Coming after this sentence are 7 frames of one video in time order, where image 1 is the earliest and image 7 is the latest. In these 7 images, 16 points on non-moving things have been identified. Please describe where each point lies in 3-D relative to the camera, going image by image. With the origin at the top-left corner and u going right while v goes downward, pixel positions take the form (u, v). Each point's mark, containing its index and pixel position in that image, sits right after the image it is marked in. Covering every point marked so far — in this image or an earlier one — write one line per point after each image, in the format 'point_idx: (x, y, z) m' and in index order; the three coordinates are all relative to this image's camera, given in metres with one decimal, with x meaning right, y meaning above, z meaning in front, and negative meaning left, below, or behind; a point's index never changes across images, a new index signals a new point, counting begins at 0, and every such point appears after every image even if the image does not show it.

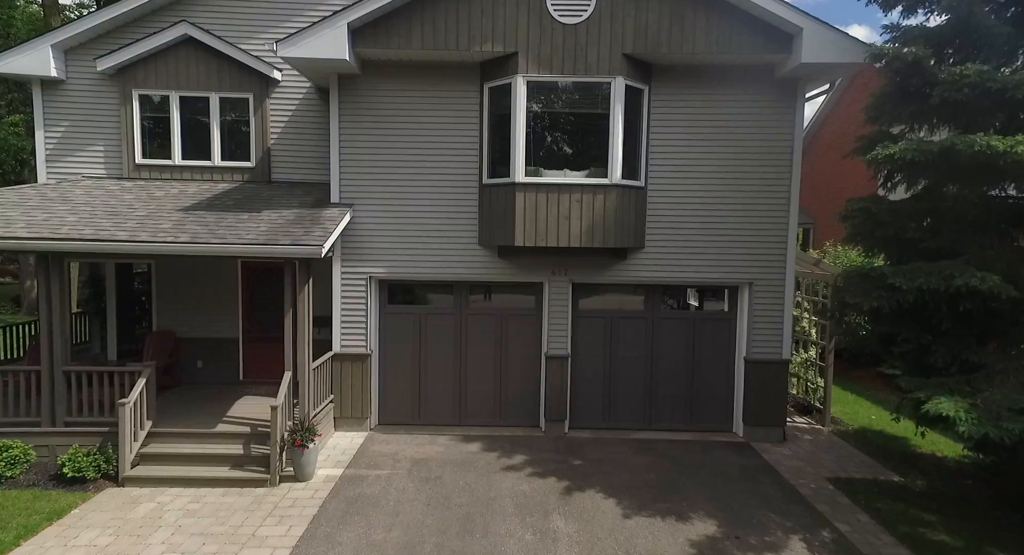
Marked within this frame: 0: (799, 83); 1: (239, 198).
0: (+4.4, +3.0, +7.7) m
1: (-4.2, +1.2, +7.9) m
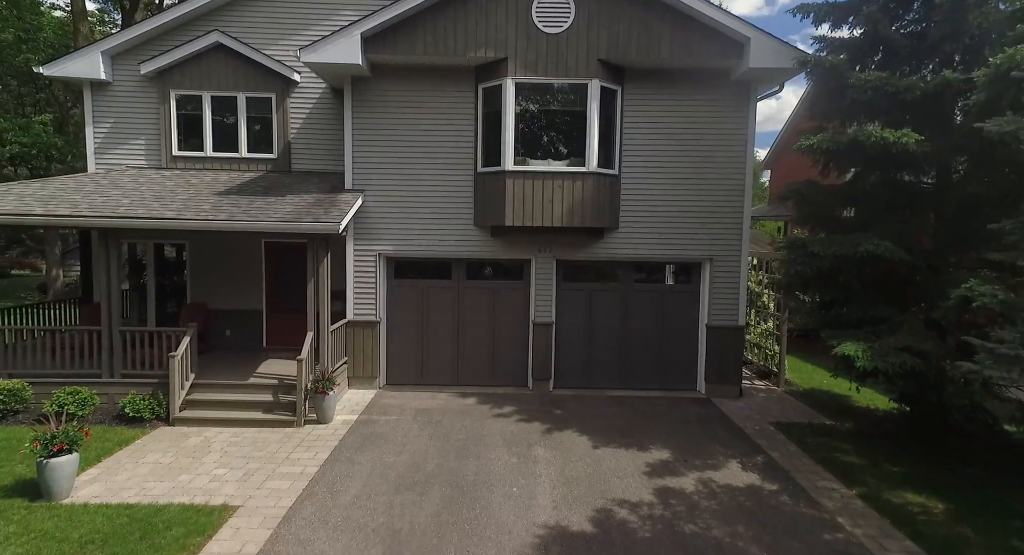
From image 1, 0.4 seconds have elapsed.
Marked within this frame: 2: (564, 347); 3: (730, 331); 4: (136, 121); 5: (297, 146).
0: (+4.2, +3.4, +8.9) m
1: (-4.4, +1.7, +9.1) m
2: (+1.0, -1.3, +9.4) m
3: (+4.0, -0.9, +9.2) m
4: (-7.0, +2.9, +9.6) m
5: (-4.1, +2.5, +9.8) m
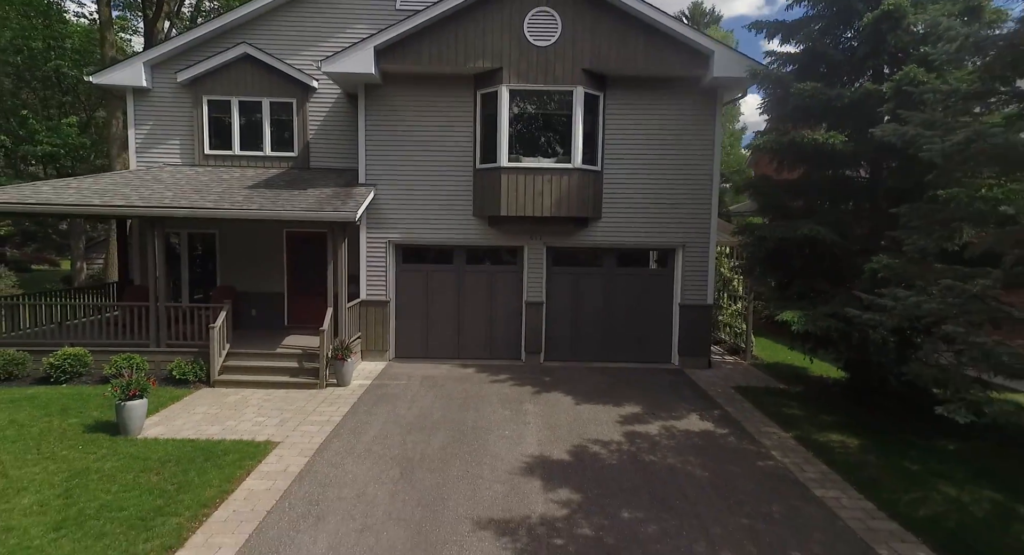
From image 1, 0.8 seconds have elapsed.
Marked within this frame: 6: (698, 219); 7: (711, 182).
0: (+4.1, +3.7, +10.1) m
1: (-4.5, +2.0, +10.3) m
2: (+0.9, -1.0, +10.6) m
3: (+3.9, -0.6, +10.4) m
4: (-7.1, +3.3, +10.7) m
5: (-4.2, +2.9, +11.0) m
6: (+3.8, +1.2, +10.3) m
7: (+4.0, +1.9, +10.3) m
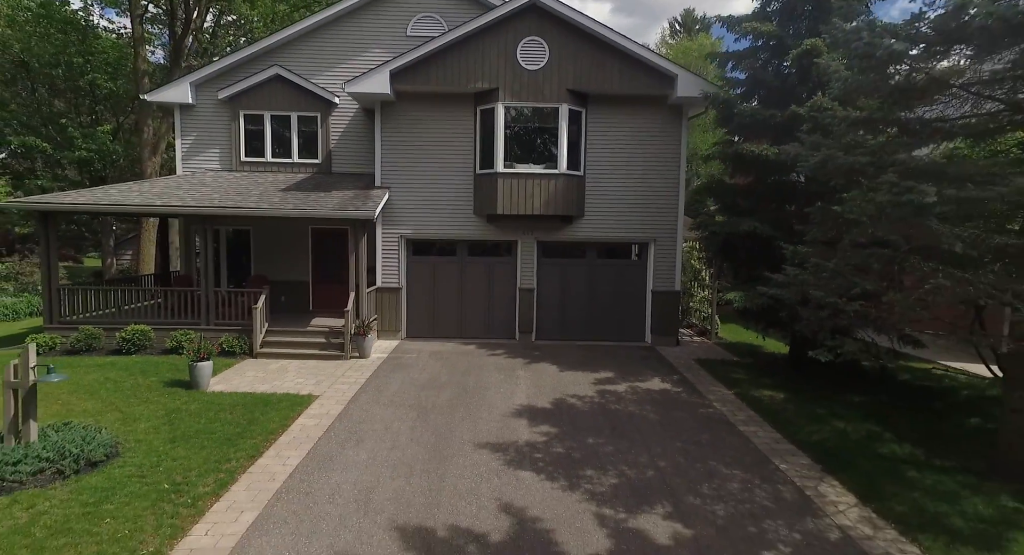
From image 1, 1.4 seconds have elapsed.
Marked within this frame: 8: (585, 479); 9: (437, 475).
0: (+4.0, +3.9, +11.8) m
1: (-4.6, +2.2, +11.9) m
2: (+0.8, -0.7, +12.3) m
3: (+3.7, -0.4, +12.1) m
4: (-7.3, +3.5, +12.4) m
5: (-4.4, +3.1, +12.6) m
6: (+3.6, +1.4, +12.0) m
7: (+3.9, +2.2, +12.0) m
8: (+0.8, -2.3, +5.9) m
9: (-0.9, -2.3, +5.9) m
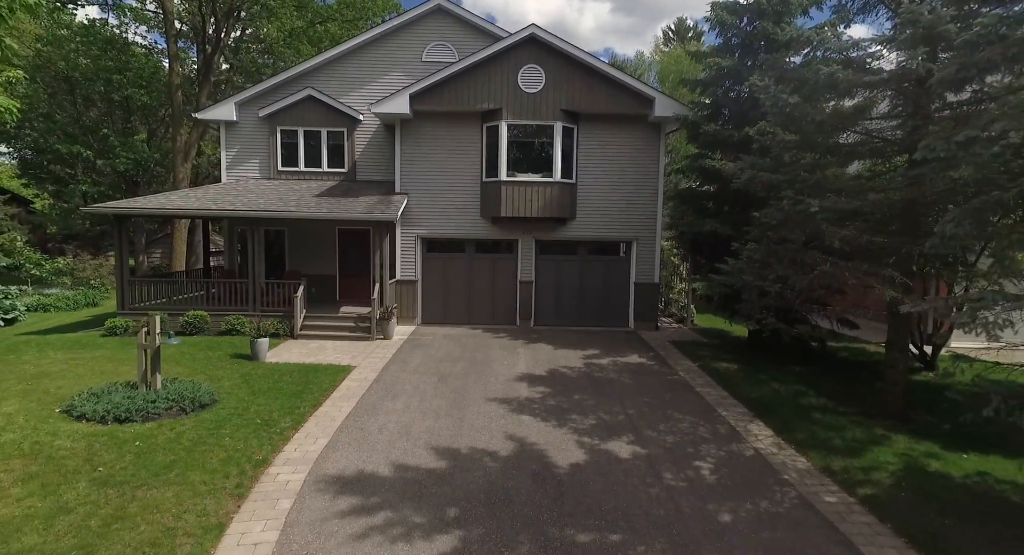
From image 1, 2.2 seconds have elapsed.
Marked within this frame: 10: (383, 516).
0: (+4.0, +4.1, +13.6) m
1: (-4.6, +2.4, +13.7) m
2: (+0.8, -0.6, +14.1) m
3: (+3.8, -0.2, +13.9) m
4: (-7.2, +3.6, +14.2) m
5: (-4.3, +3.3, +14.4) m
6: (+3.7, +1.6, +13.9) m
7: (+3.9, +2.3, +13.8) m
8: (+0.9, -2.2, +7.7) m
9: (-0.8, -2.1, +7.8) m
10: (-1.3, -2.4, +5.2) m
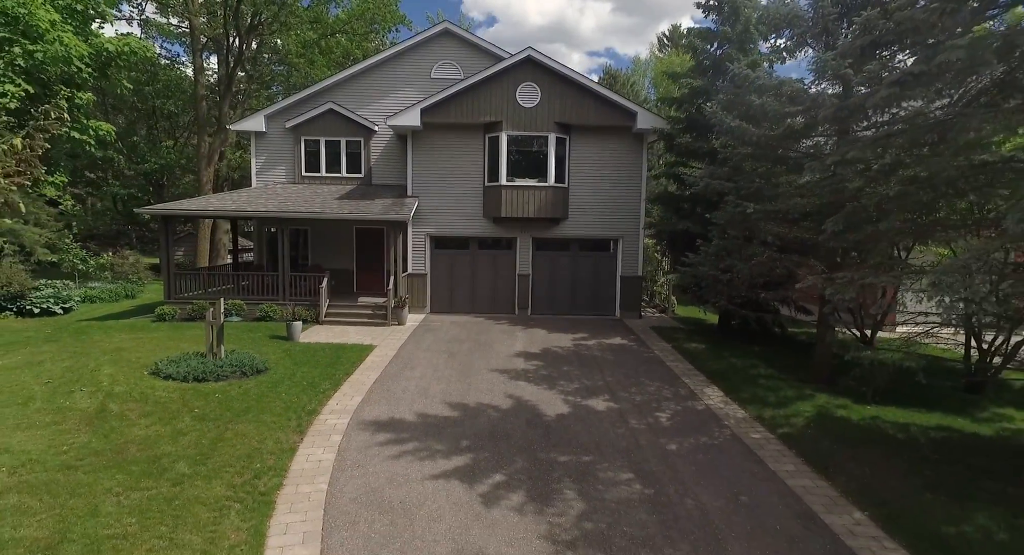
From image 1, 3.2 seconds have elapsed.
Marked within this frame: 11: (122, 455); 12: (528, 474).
0: (+4.0, +4.3, +15.2) m
1: (-4.6, +2.5, +15.4) m
2: (+0.8, -0.4, +15.8) m
3: (+3.8, 0.0, +15.6) m
4: (-7.2, +3.8, +15.9) m
5: (-4.3, +3.4, +16.1) m
6: (+3.7, +1.8, +15.5) m
7: (+3.9, +2.5, +15.4) m
8: (+0.9, -2.0, +9.4) m
9: (-0.9, -1.9, +9.4) m
10: (-1.3, -2.3, +6.9) m
11: (-4.3, -2.0, +5.6) m
12: (+0.2, -2.4, +6.2) m
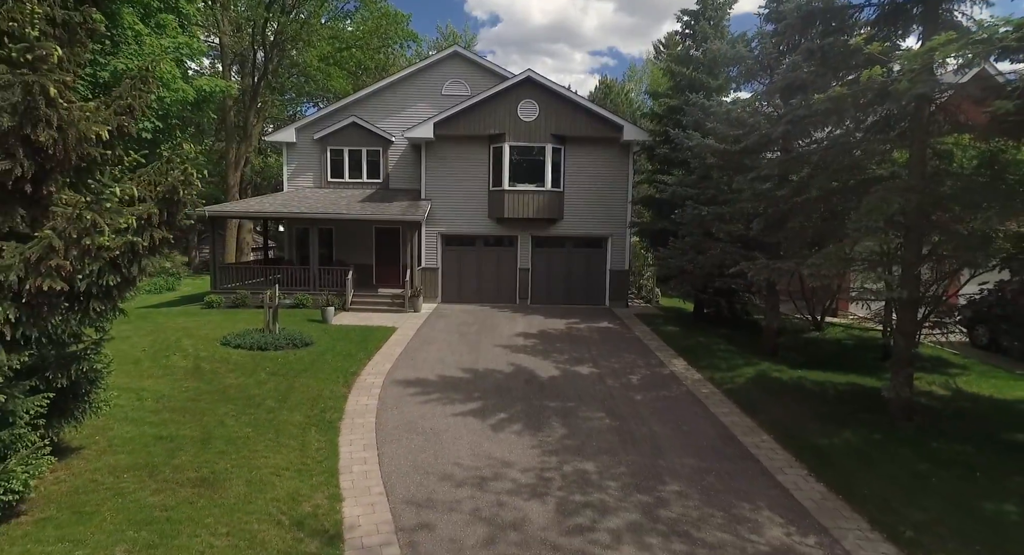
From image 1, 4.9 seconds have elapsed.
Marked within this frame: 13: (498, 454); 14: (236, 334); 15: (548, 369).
0: (+4.1, +4.5, +17.2) m
1: (-4.5, +2.8, +17.4) m
2: (+0.8, -0.2, +17.7) m
3: (+3.8, +0.2, +17.5) m
4: (-7.2, +4.0, +17.9) m
5: (-4.3, +3.7, +18.1) m
6: (+3.7, +2.0, +17.5) m
7: (+4.0, +2.7, +17.4) m
8: (+0.9, -1.8, +11.3) m
9: (-0.8, -1.7, +11.4) m
10: (-1.3, -2.0, +8.8) m
11: (-4.3, -1.8, +7.6) m
12: (+0.2, -2.2, +8.1) m
13: (-0.2, -2.3, +6.7) m
14: (-5.8, -1.2, +10.7) m
15: (+0.7, -1.9, +10.4) m
